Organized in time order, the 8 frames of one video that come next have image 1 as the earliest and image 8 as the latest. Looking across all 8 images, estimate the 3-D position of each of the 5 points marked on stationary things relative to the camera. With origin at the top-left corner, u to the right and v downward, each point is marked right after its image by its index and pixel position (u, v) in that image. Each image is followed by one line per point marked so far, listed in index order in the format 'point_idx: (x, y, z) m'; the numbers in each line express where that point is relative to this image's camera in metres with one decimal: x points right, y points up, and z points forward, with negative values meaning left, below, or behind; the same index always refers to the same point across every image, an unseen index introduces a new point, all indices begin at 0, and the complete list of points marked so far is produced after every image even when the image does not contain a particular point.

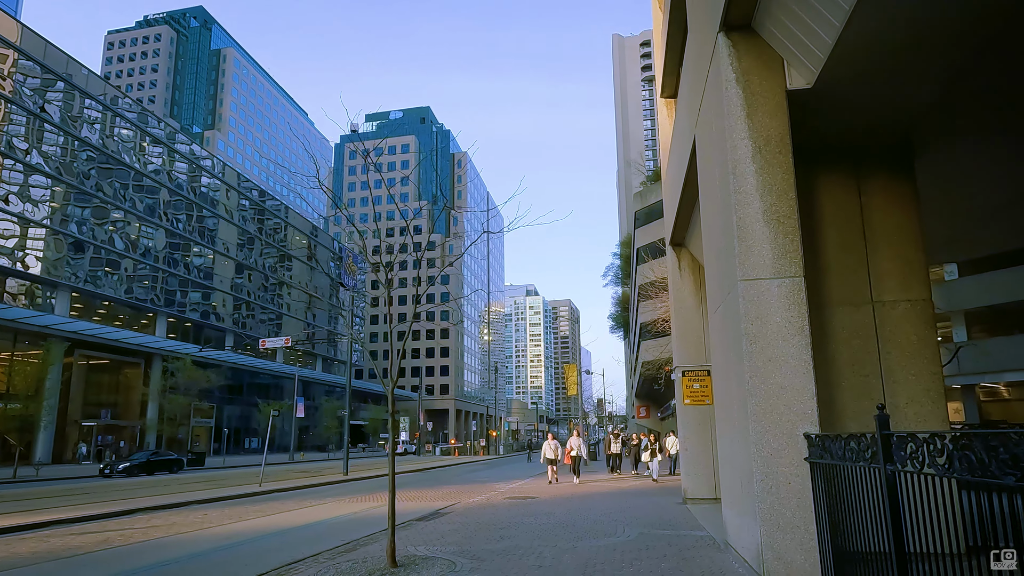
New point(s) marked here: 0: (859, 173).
0: (+4.3, +1.4, +7.1) m
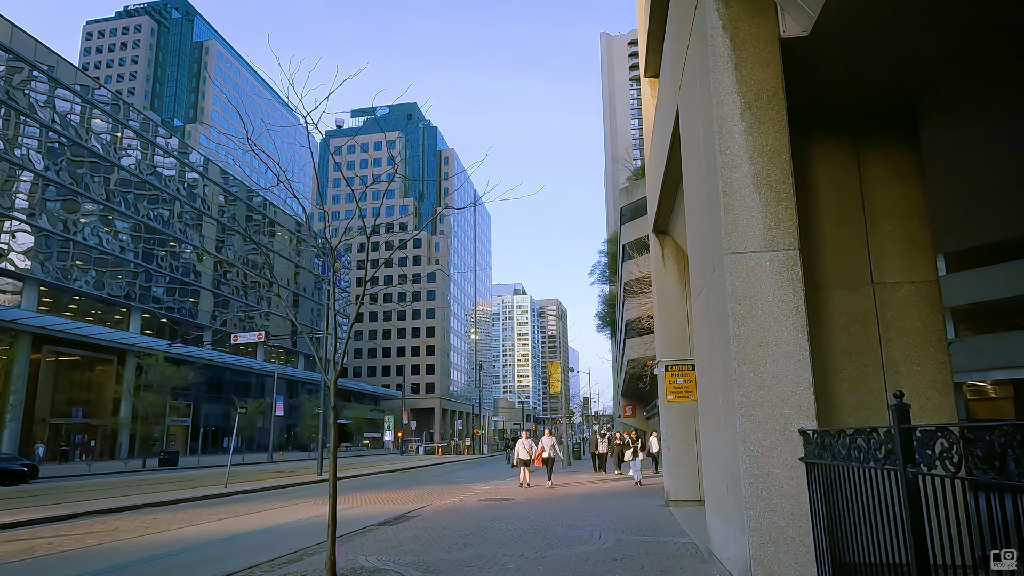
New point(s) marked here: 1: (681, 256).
0: (+3.9, +1.6, +6.4) m
1: (+3.6, +0.7, +12.3) m
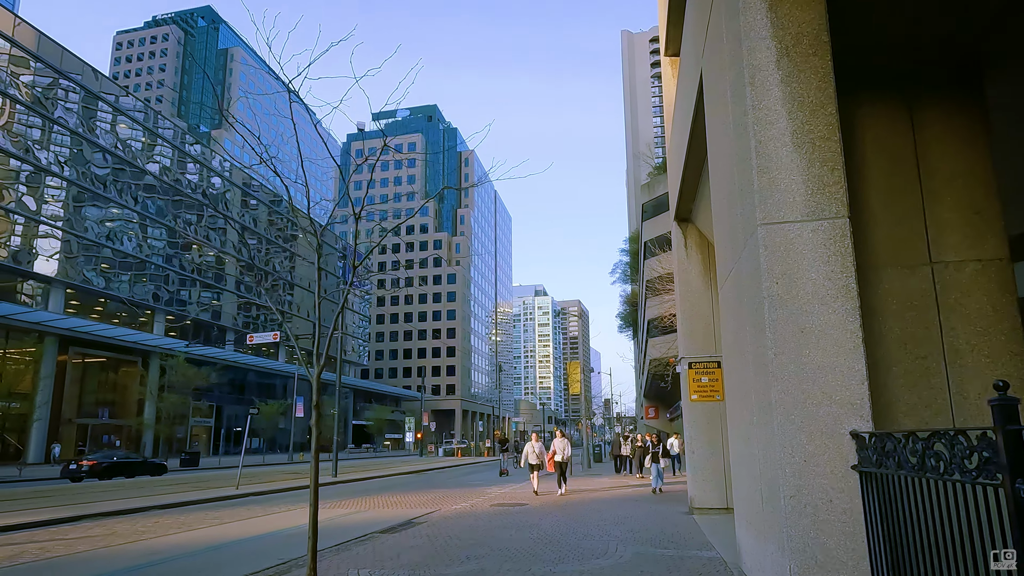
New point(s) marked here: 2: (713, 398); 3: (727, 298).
0: (+3.9, +1.8, +5.6) m
1: (+3.9, +0.9, +11.4) m
2: (+3.7, -2.0, +10.6) m
3: (+2.1, -0.1, +5.7) m
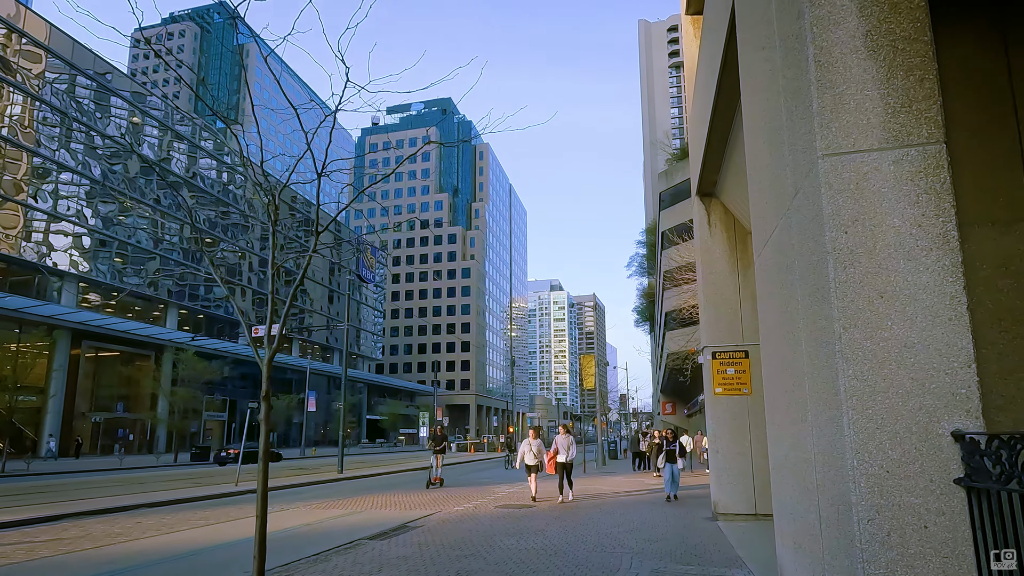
0: (+3.8, +2.1, +4.5) m
1: (+3.9, +1.2, +10.3) m
2: (+3.8, -1.7, +9.5) m
3: (+2.0, +0.2, +4.6) m
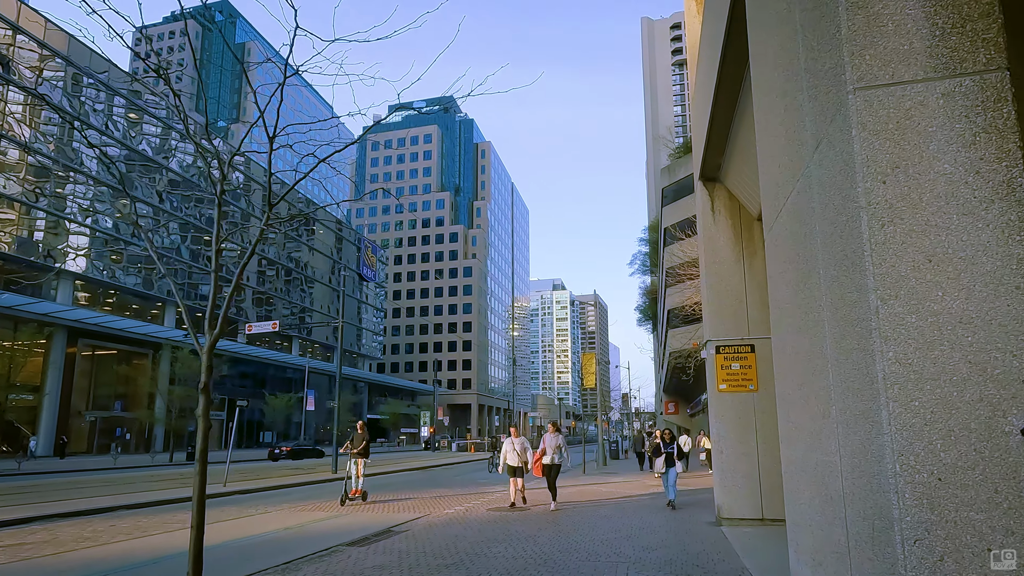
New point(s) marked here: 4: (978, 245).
0: (+3.6, +2.3, +3.9) m
1: (+3.8, +1.4, +9.7) m
2: (+3.6, -1.5, +8.9) m
3: (+1.9, +0.3, +4.0) m
4: (+1.9, +0.2, +2.4) m
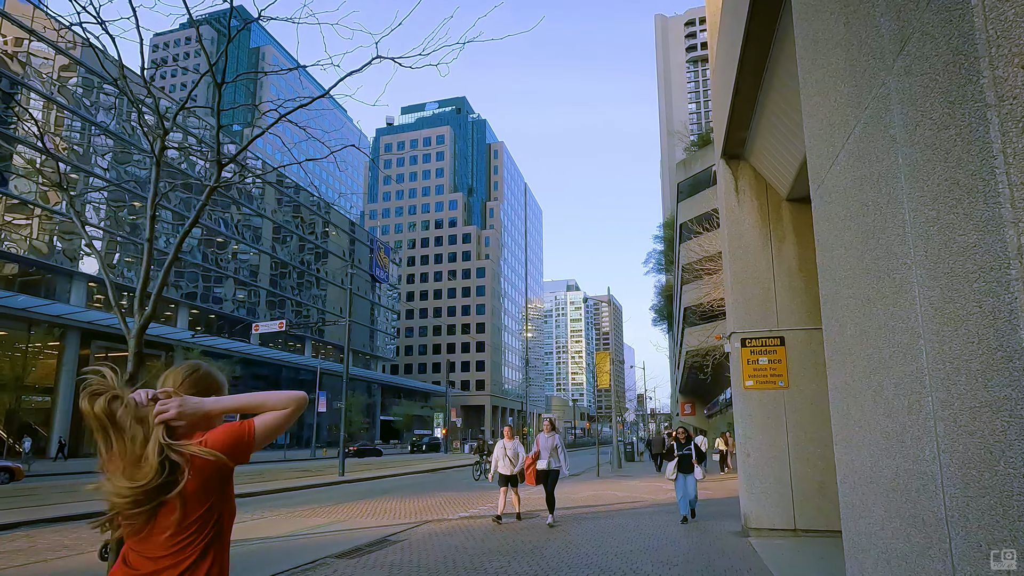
0: (+3.6, +2.5, +3.0) m
1: (+3.9, +1.6, +8.9) m
2: (+3.7, -1.3, +8.1) m
3: (+1.8, +0.5, +3.2) m
4: (+1.8, +0.4, +1.6) m
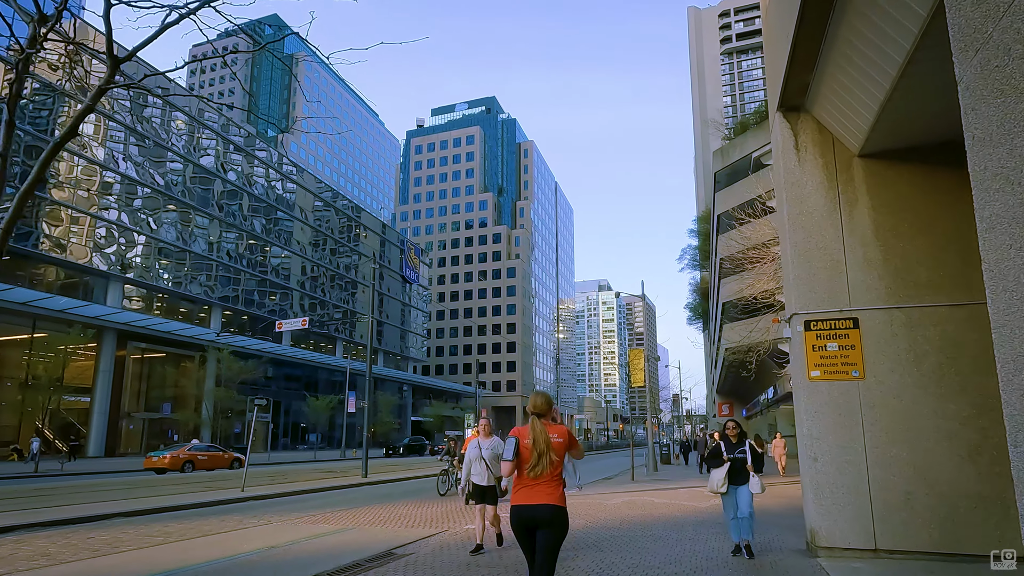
0: (+3.5, +2.8, +1.7) m
1: (+4.1, +1.9, +7.5) m
2: (+3.9, -1.0, +6.7) m
3: (+1.8, +0.9, +2.0) m
4: (+1.7, +0.7, +0.4) m
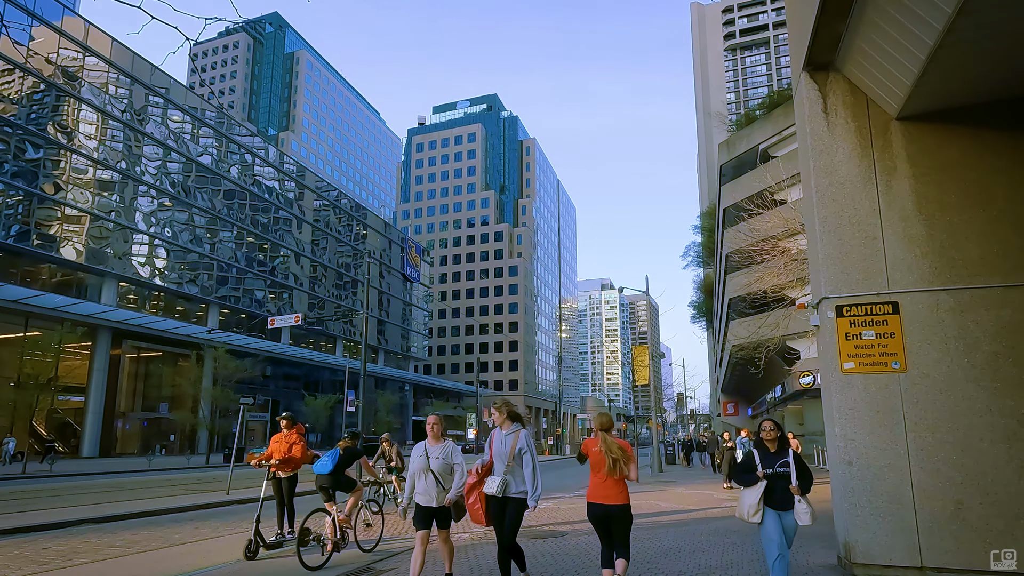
0: (+3.4, +3.0, +0.9) m
1: (+4.0, +2.1, +6.6) m
2: (+3.8, -0.8, +5.9) m
3: (+1.6, +1.1, +1.1) m
4: (+1.6, +0.9, -0.5) m
